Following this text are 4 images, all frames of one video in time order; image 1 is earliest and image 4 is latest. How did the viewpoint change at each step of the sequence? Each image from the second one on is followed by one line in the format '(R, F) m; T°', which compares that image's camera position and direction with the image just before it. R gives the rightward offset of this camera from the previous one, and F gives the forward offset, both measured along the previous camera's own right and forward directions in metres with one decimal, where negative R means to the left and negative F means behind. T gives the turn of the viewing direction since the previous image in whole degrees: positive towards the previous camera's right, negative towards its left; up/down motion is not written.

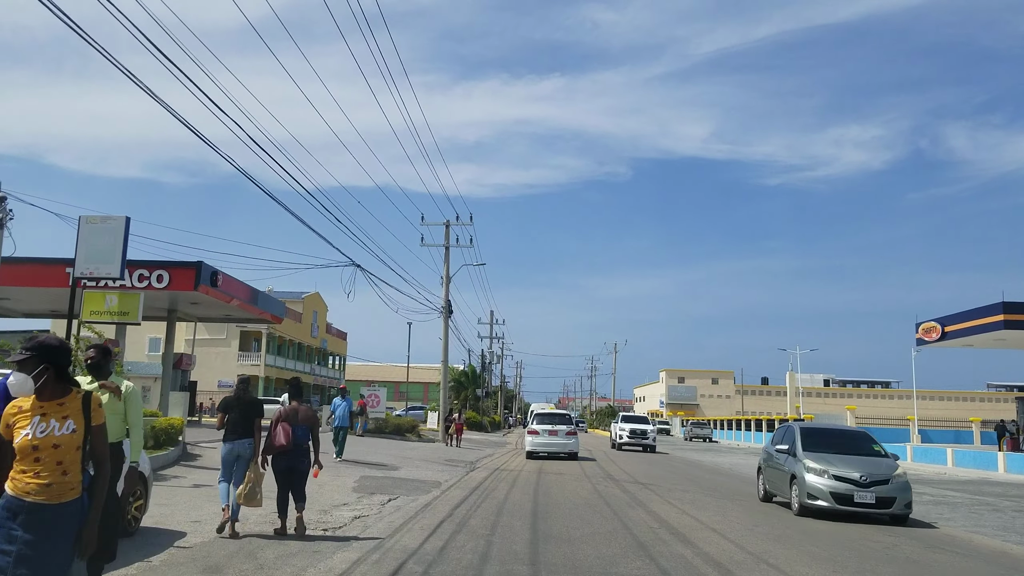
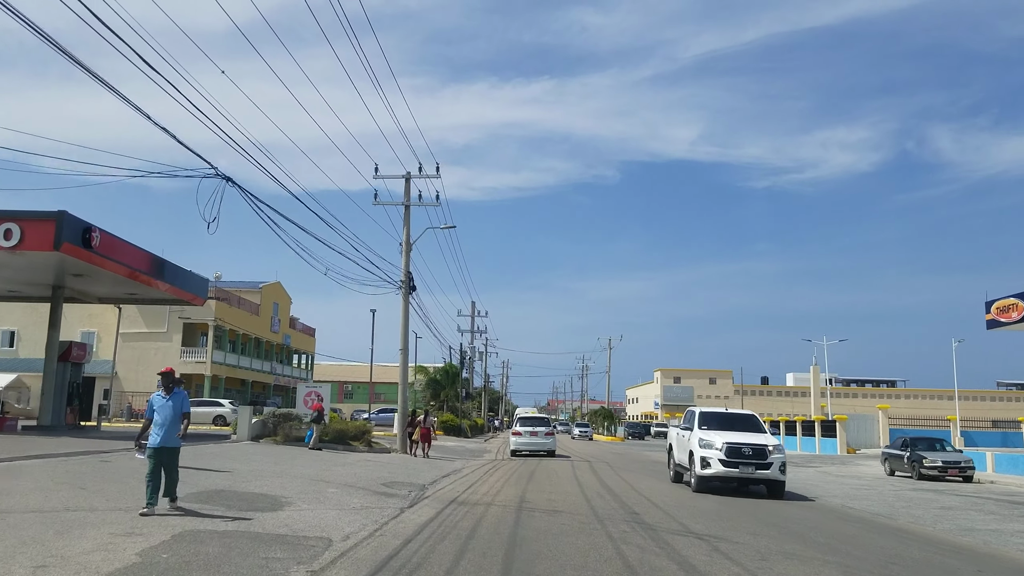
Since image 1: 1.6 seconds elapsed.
(+0.4, +8.3) m; +1°
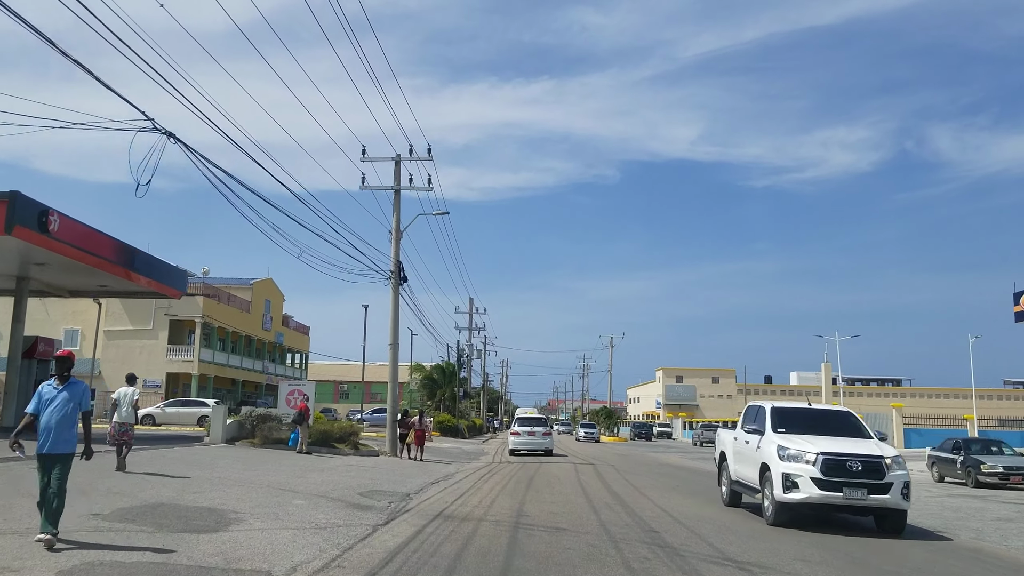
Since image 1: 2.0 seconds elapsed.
(+0.1, +2.2) m; 0°
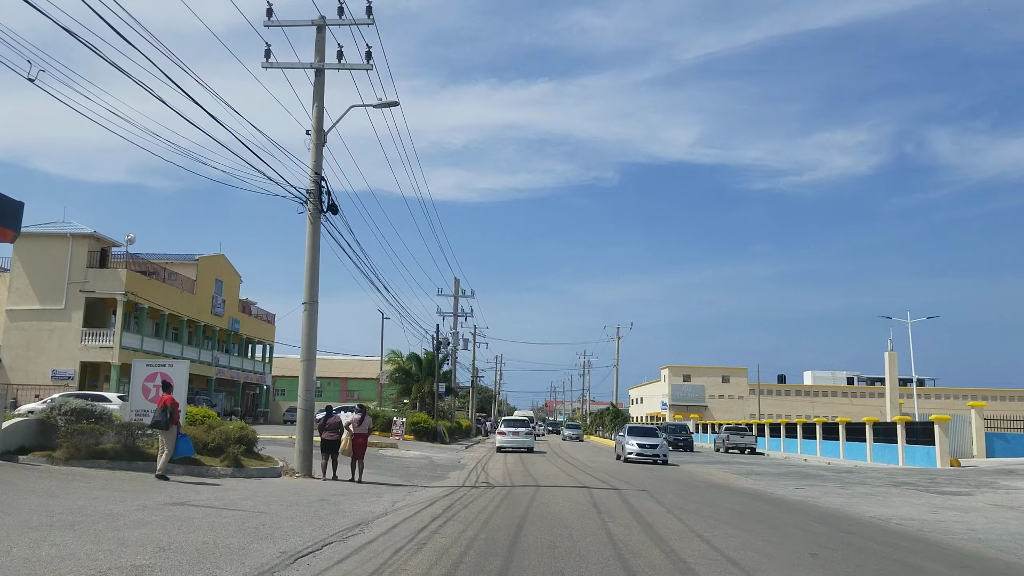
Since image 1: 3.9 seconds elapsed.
(+0.4, +10.1) m; 0°
